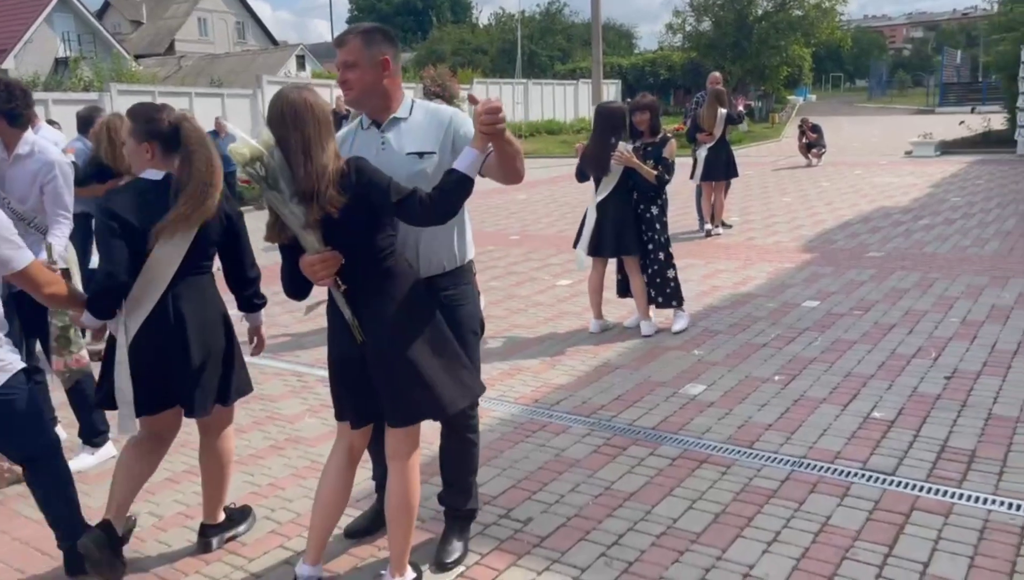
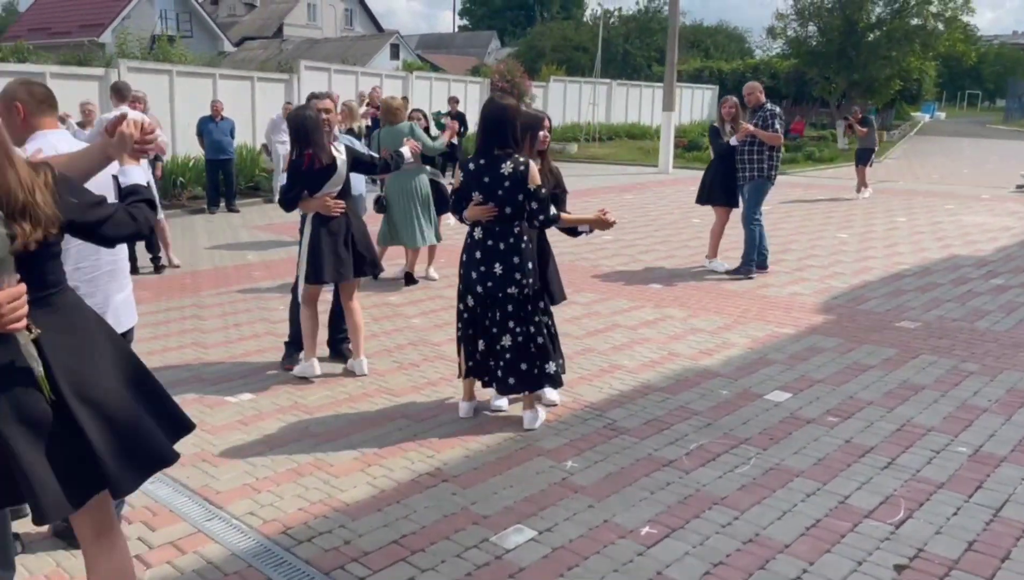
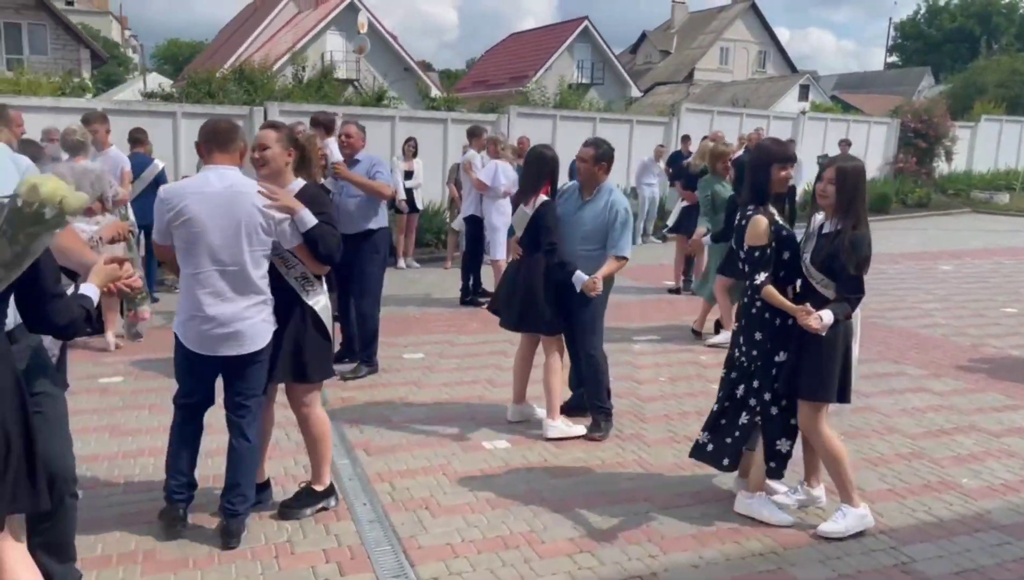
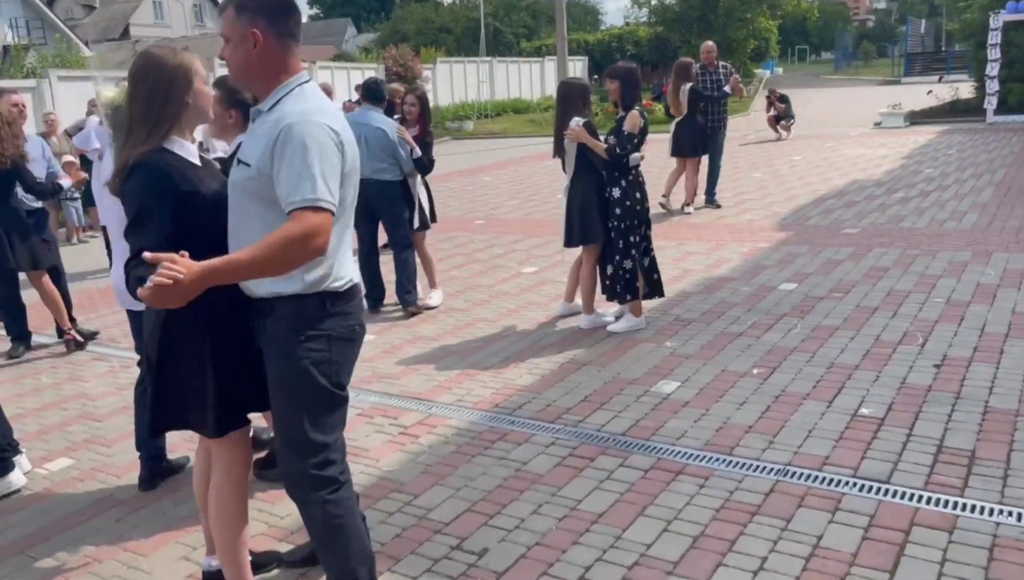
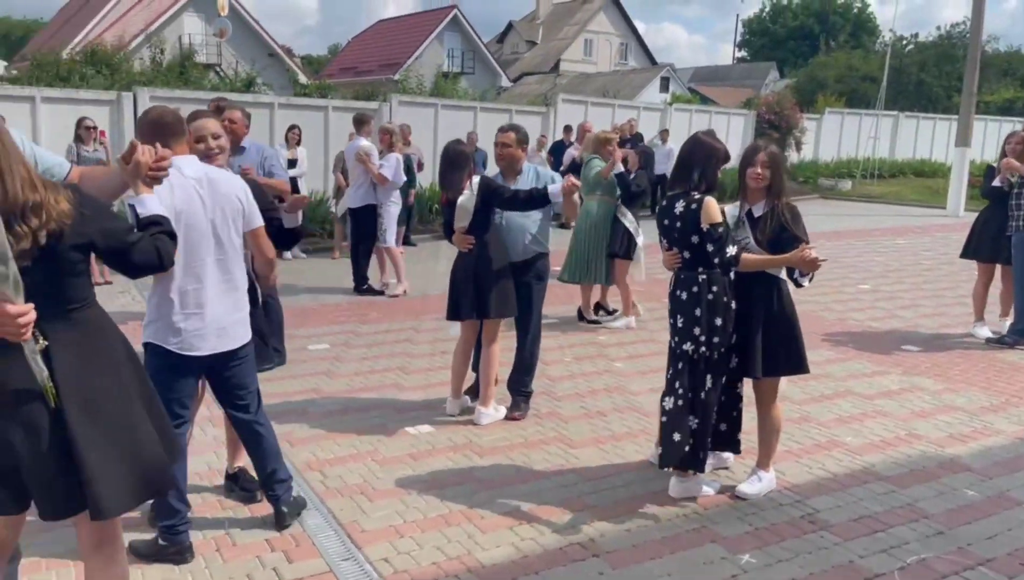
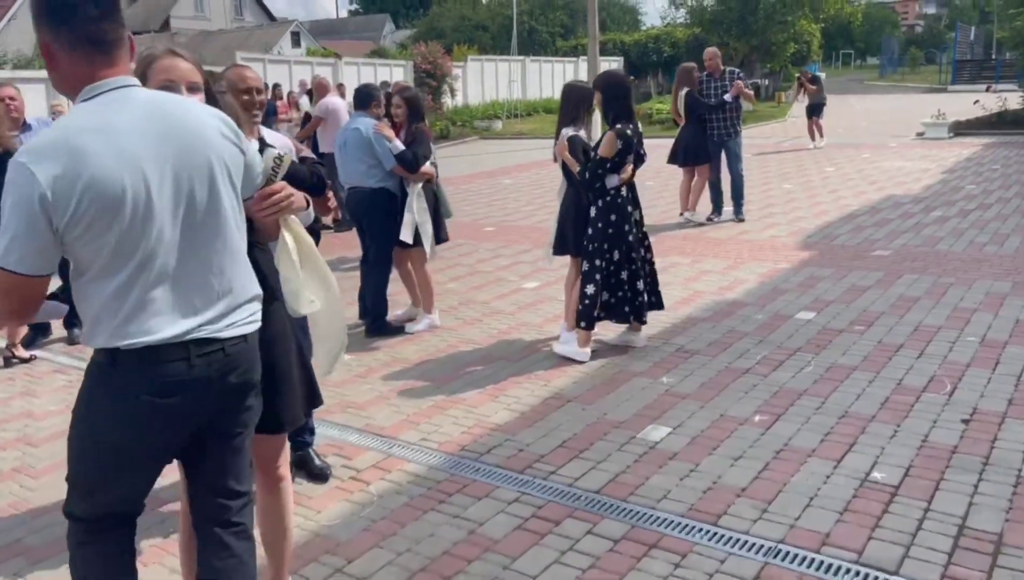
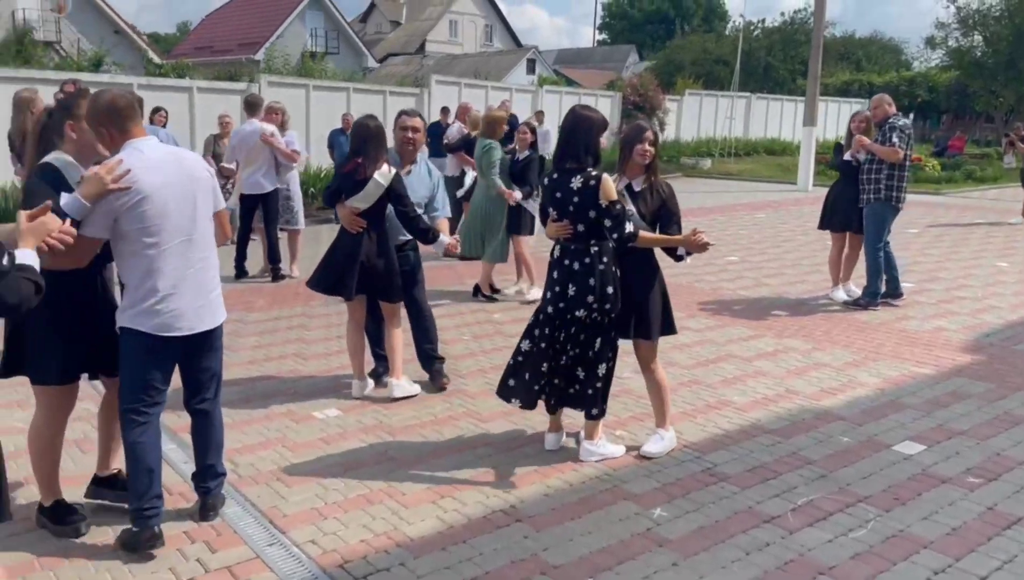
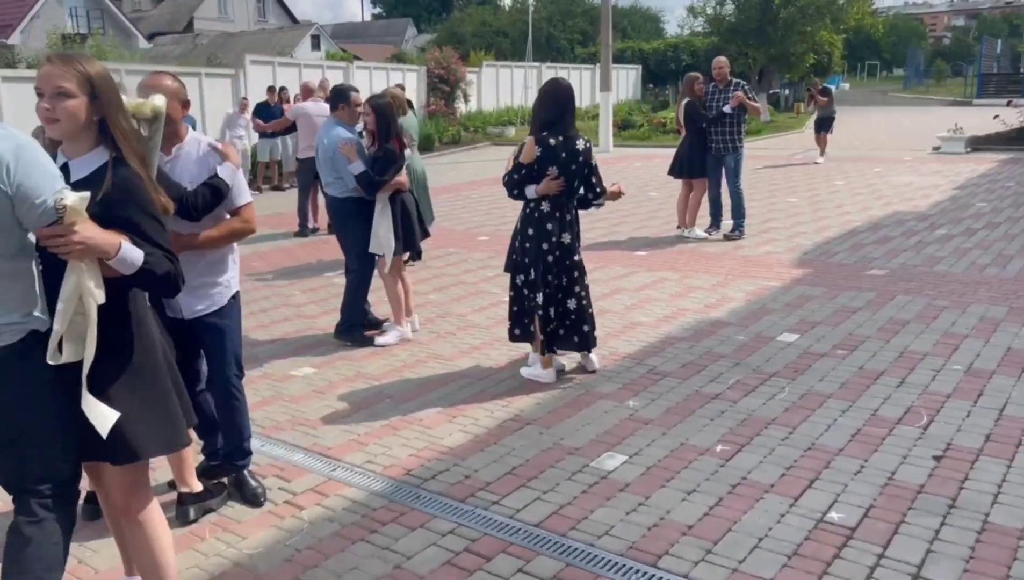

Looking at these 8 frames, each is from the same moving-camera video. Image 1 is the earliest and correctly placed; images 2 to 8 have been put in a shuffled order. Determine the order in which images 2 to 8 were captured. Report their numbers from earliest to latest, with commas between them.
4, 6, 8, 2, 7, 5, 3
